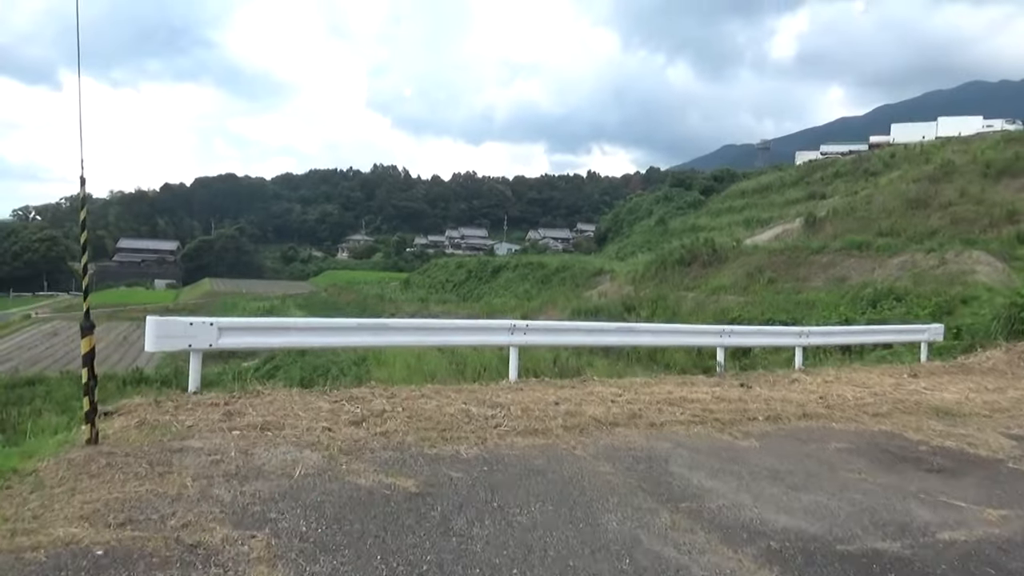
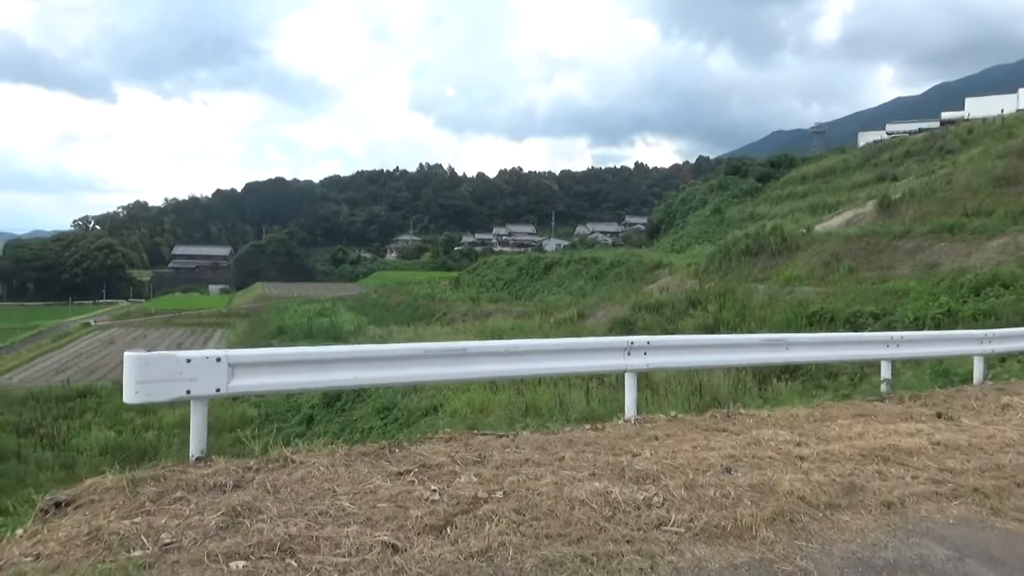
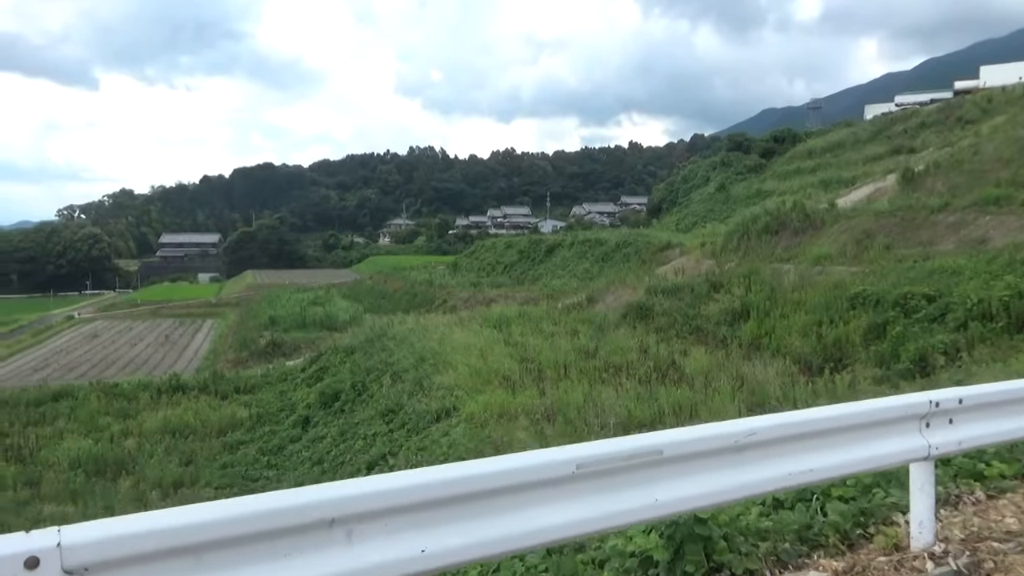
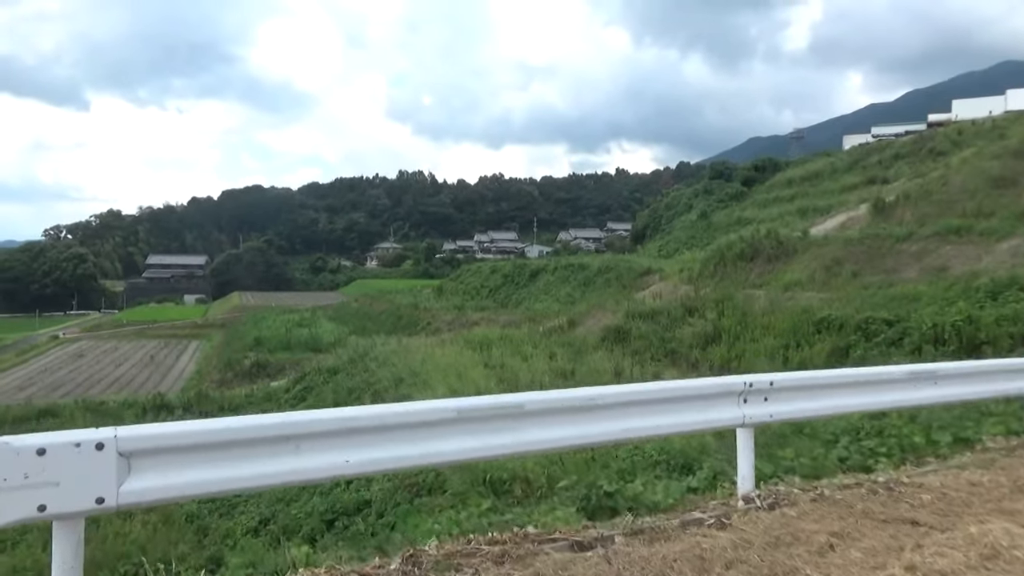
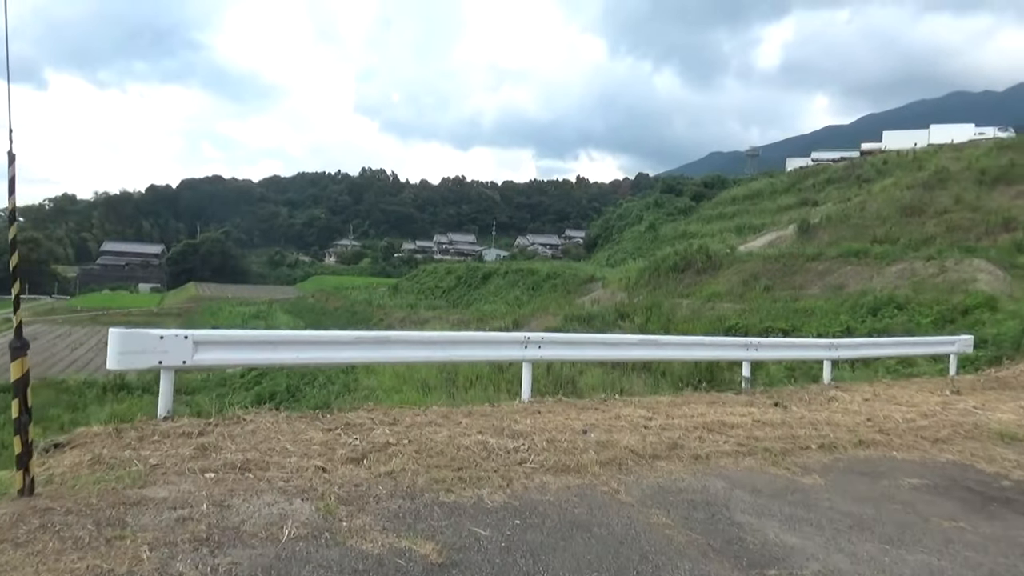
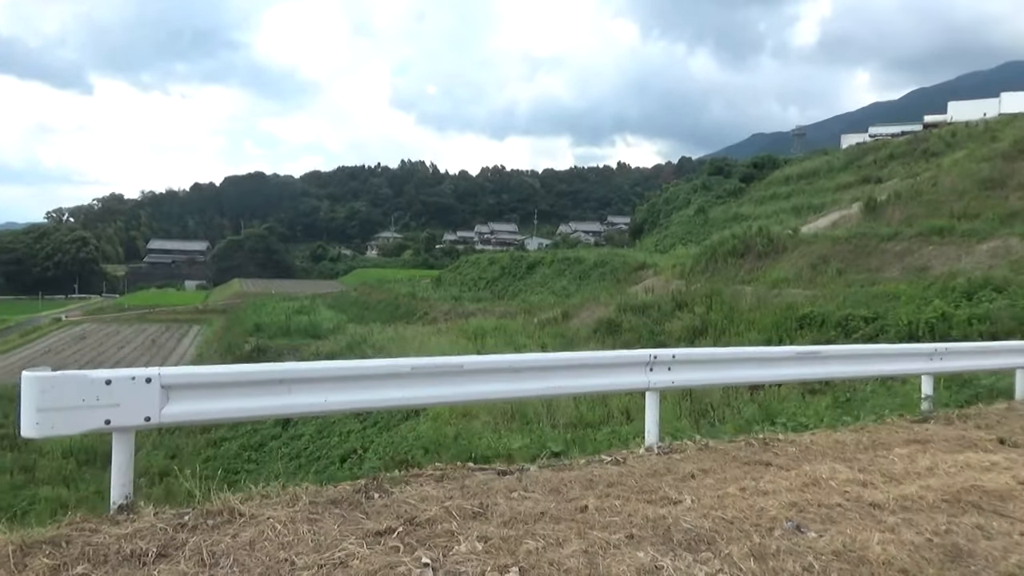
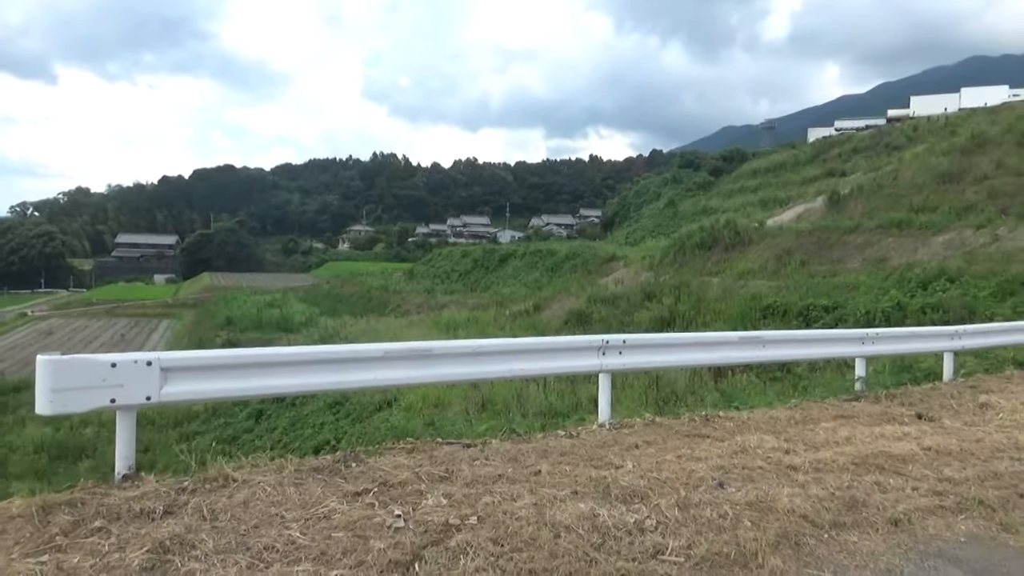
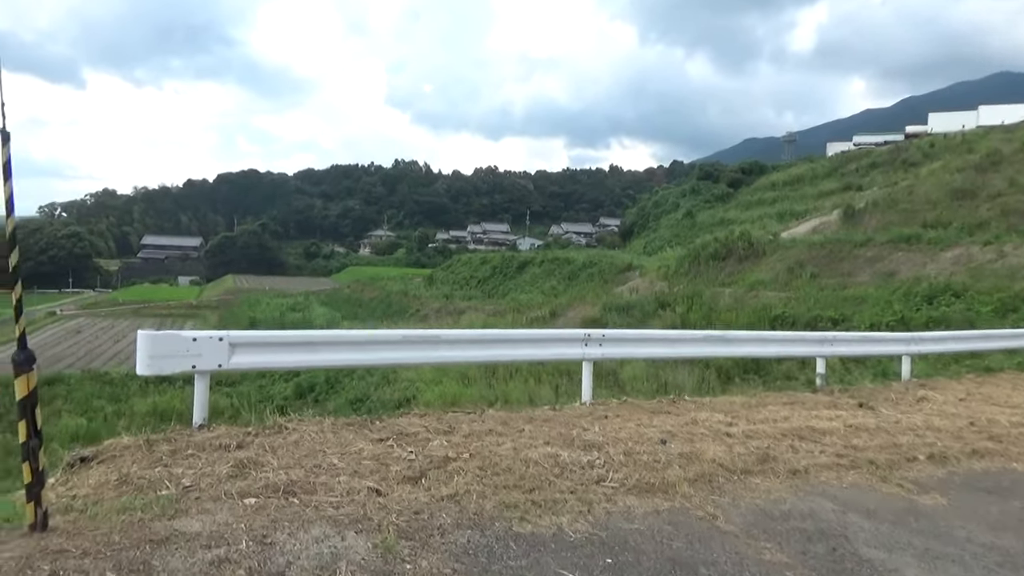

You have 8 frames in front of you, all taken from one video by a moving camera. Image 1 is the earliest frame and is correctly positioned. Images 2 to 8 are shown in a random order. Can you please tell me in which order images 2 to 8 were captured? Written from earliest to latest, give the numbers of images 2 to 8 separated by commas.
5, 8, 2, 7, 6, 4, 3
